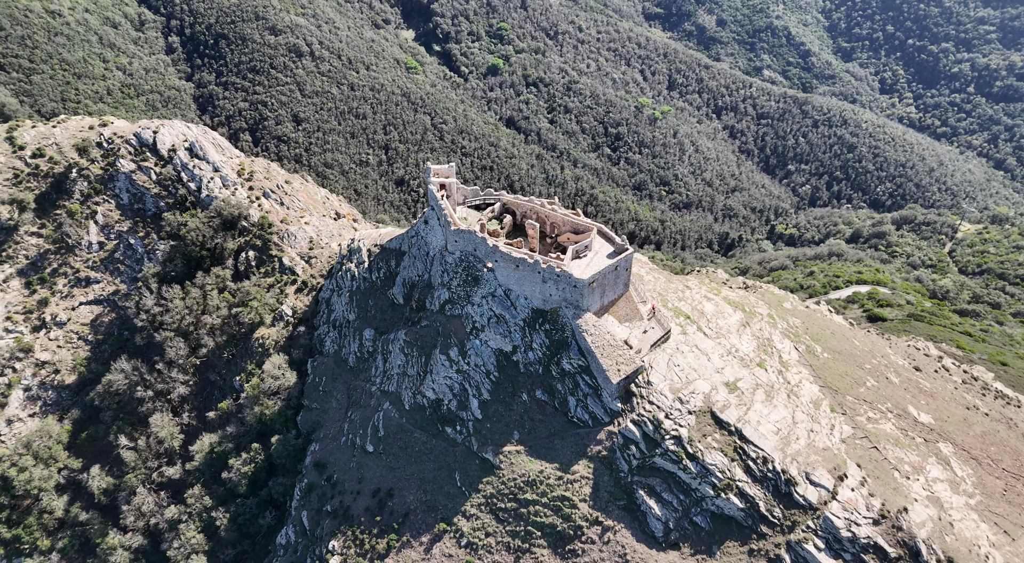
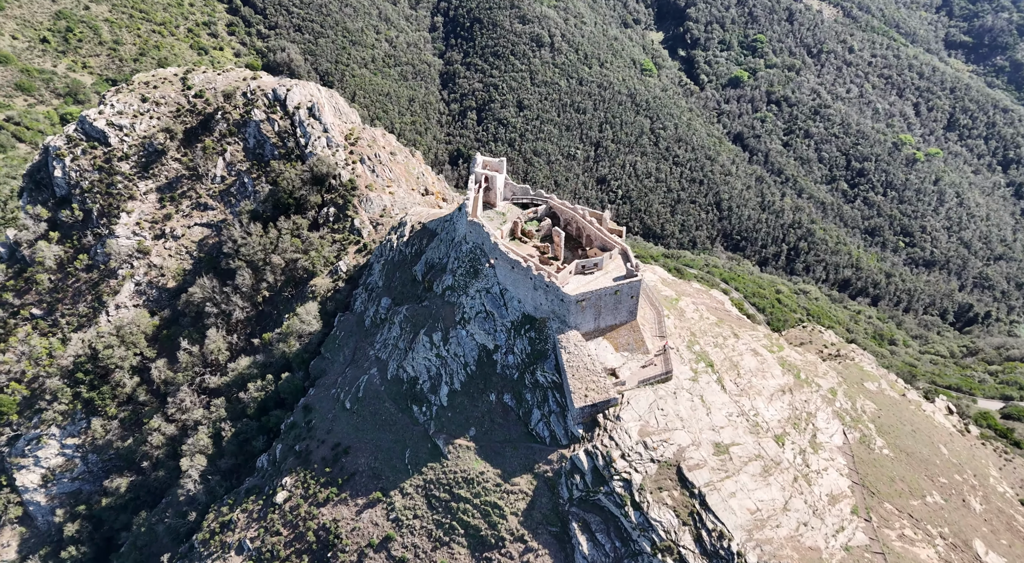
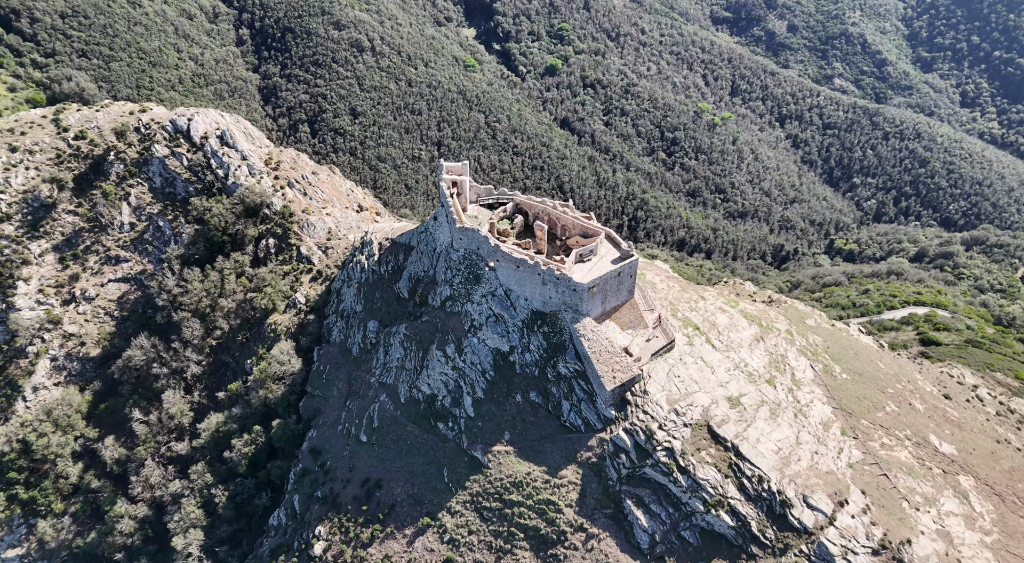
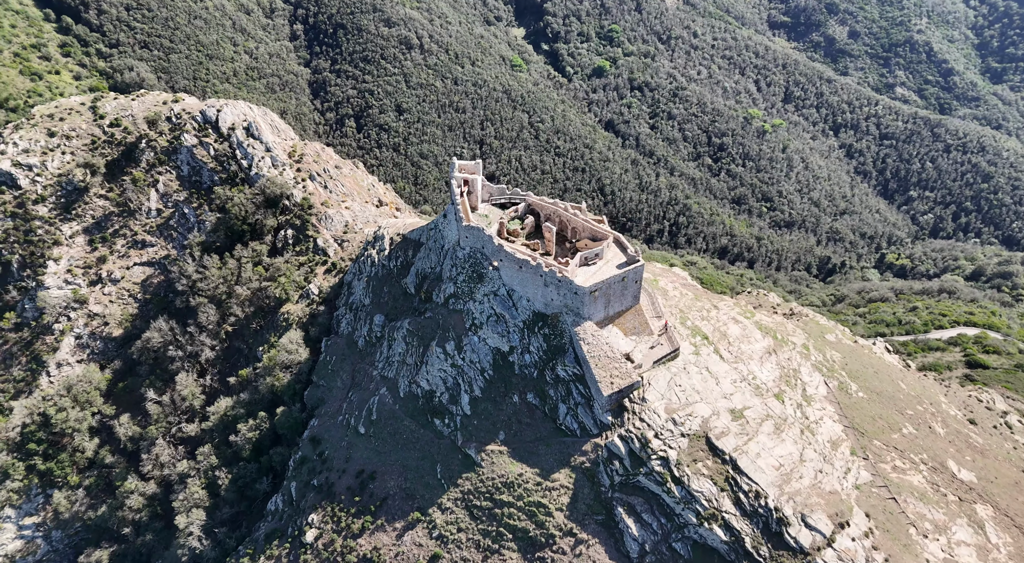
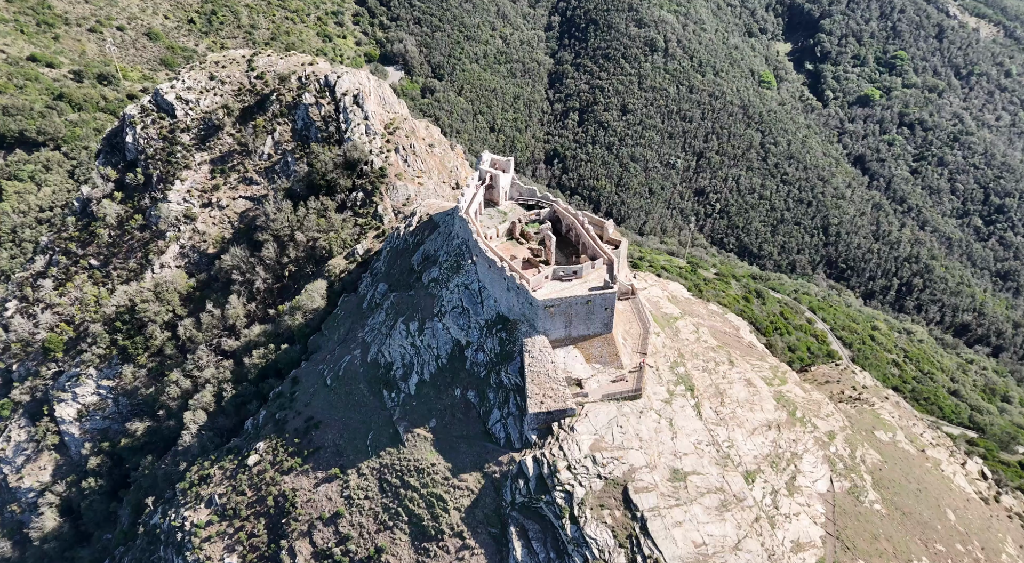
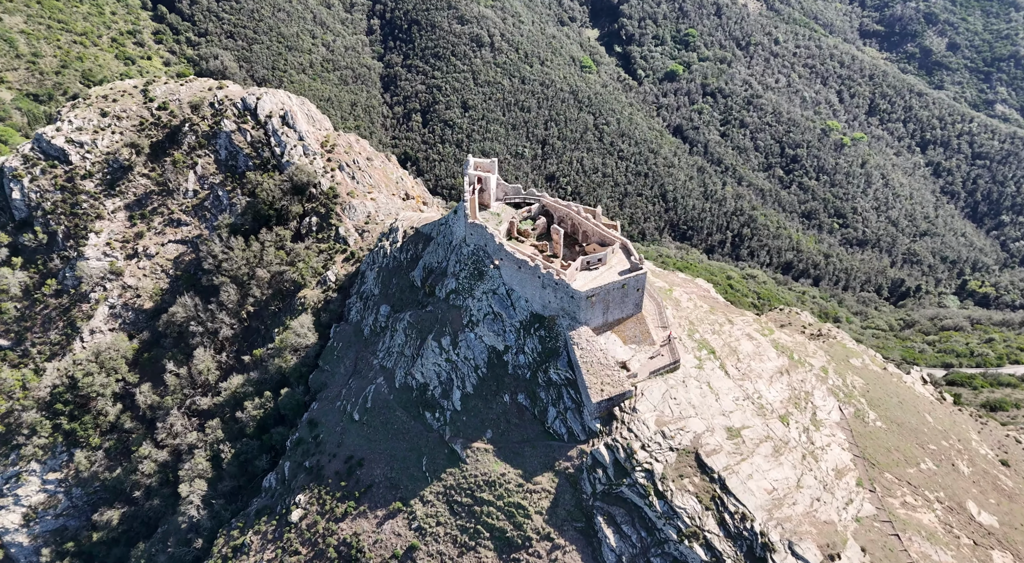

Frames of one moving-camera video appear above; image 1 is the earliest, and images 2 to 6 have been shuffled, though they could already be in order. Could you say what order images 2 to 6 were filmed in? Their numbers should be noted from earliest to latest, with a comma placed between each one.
3, 4, 6, 2, 5
